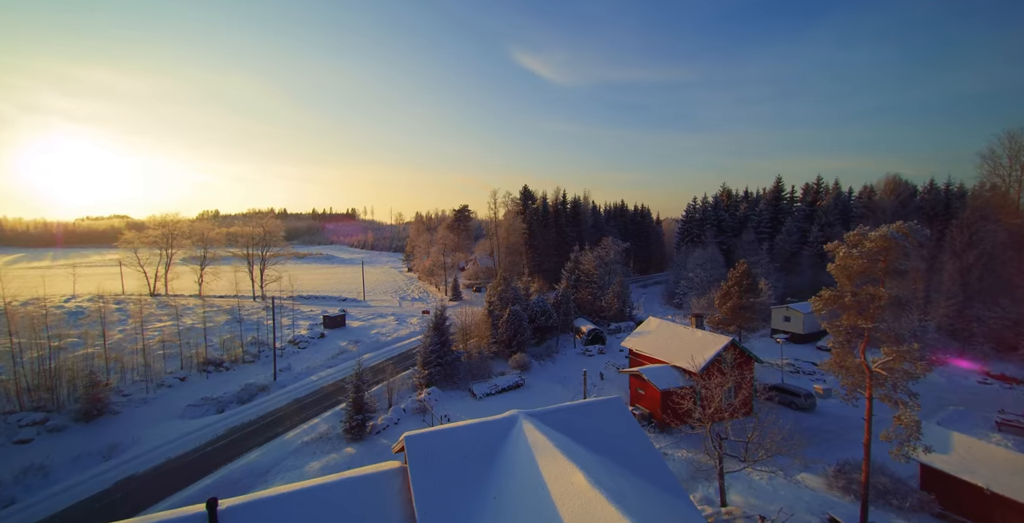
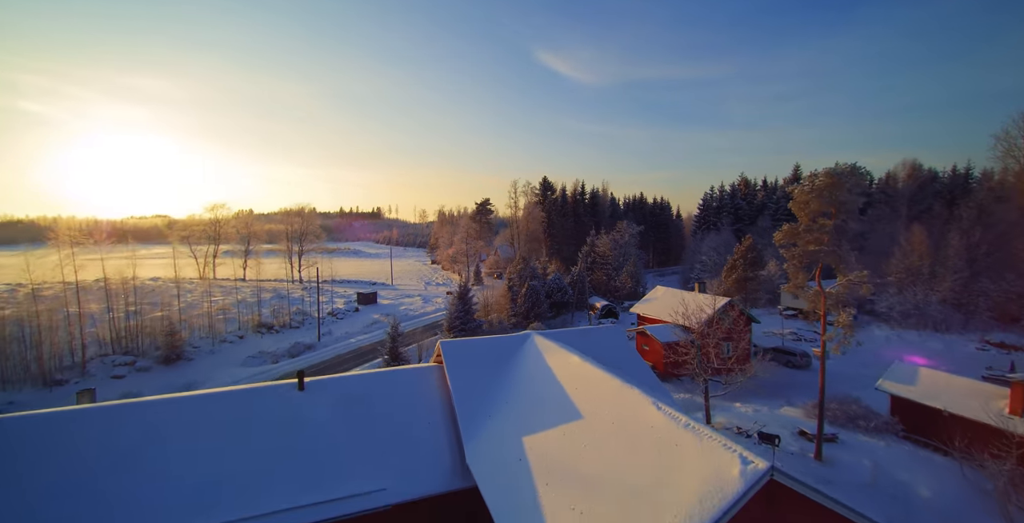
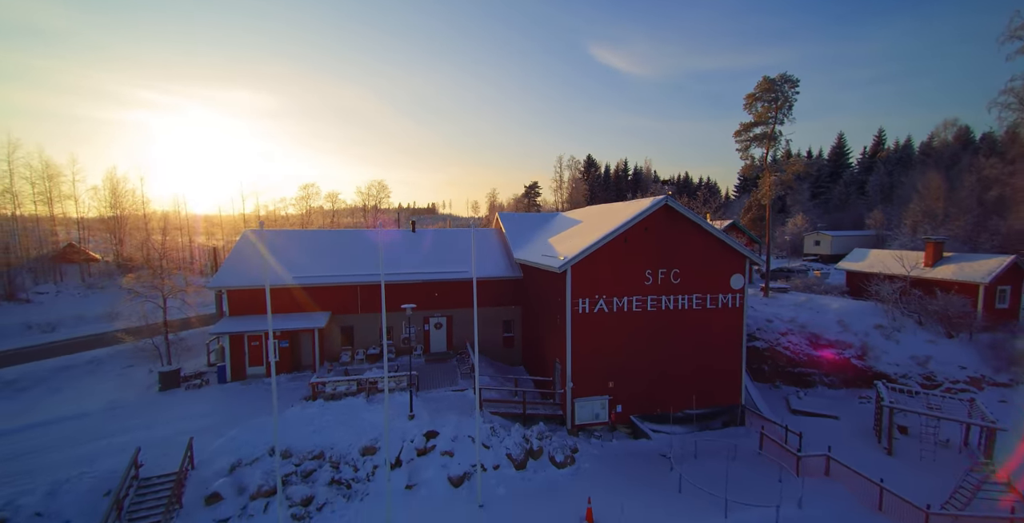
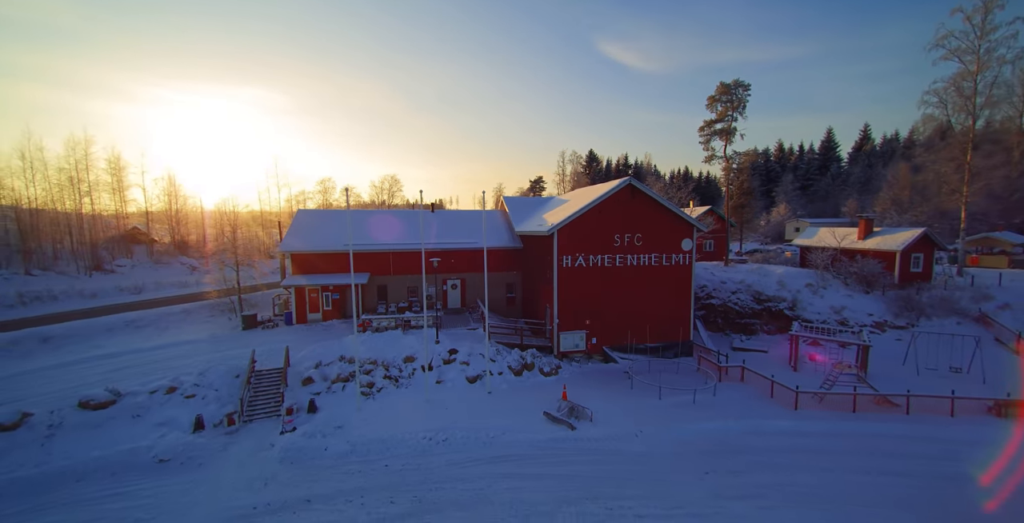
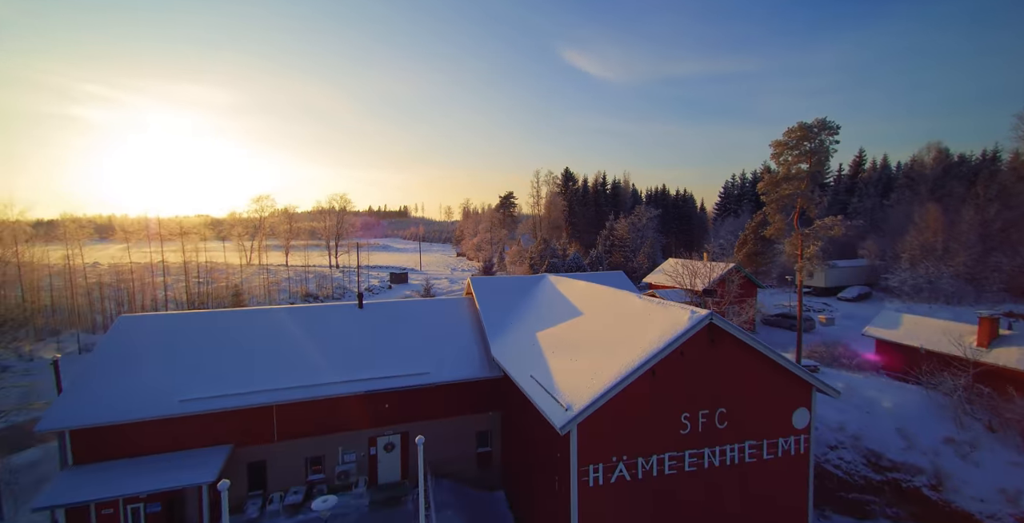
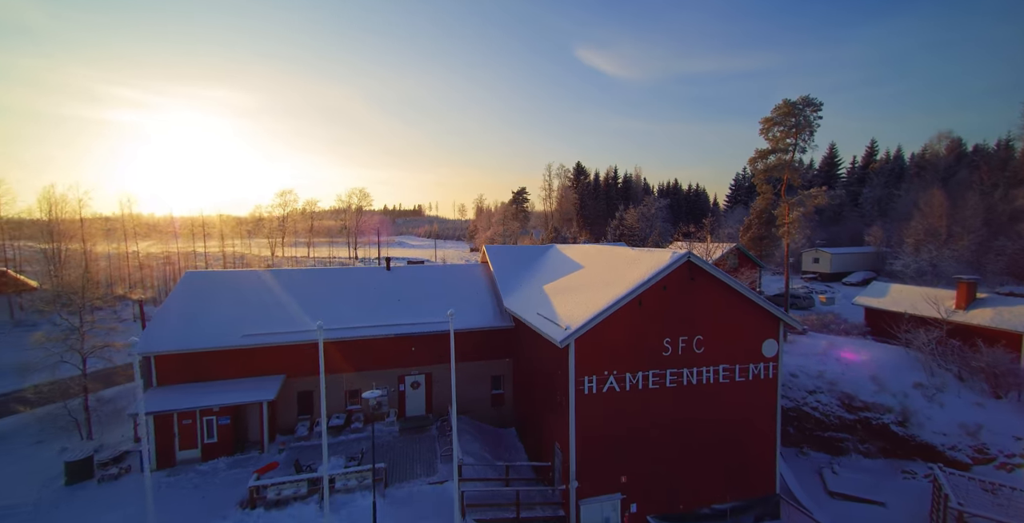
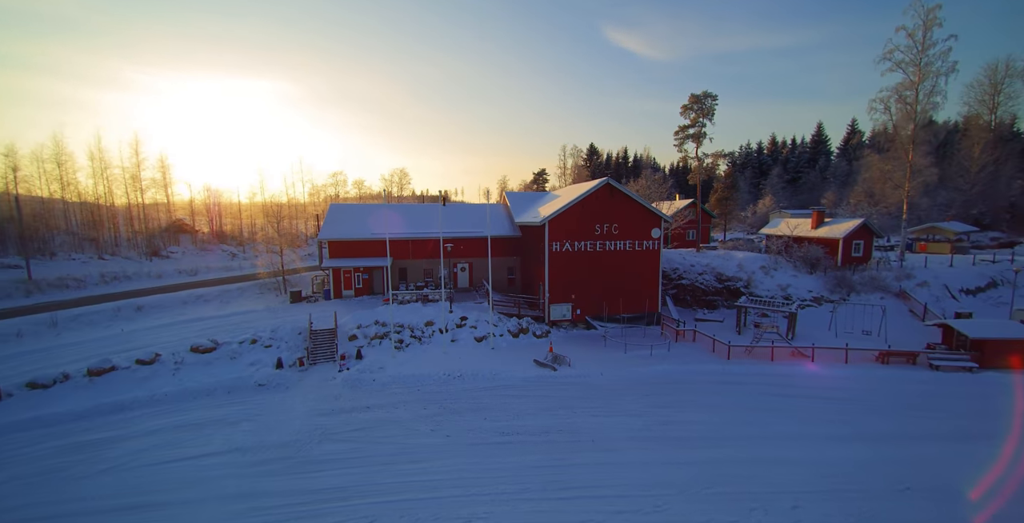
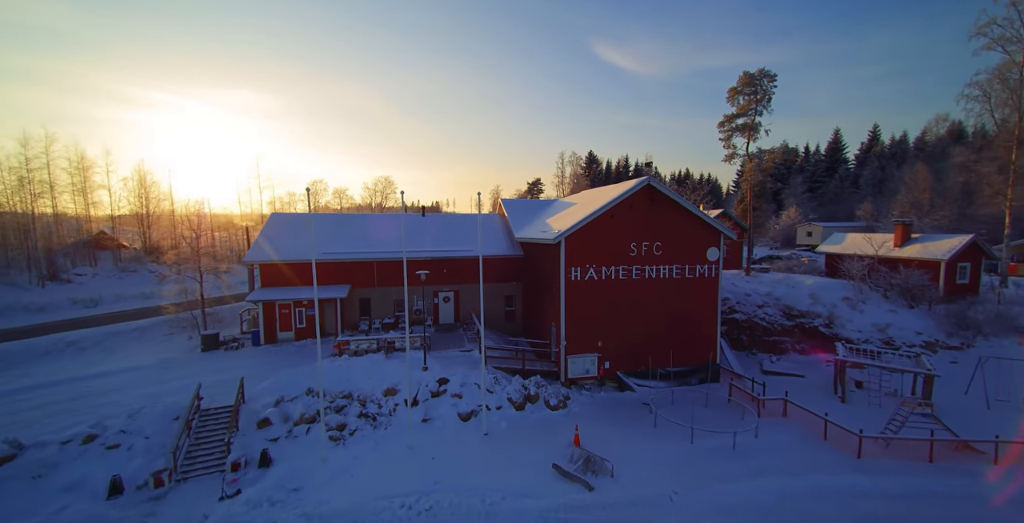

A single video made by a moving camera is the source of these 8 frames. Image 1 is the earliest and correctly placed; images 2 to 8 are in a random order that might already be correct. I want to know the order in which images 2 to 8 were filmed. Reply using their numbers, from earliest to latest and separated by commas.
2, 5, 6, 3, 8, 4, 7
